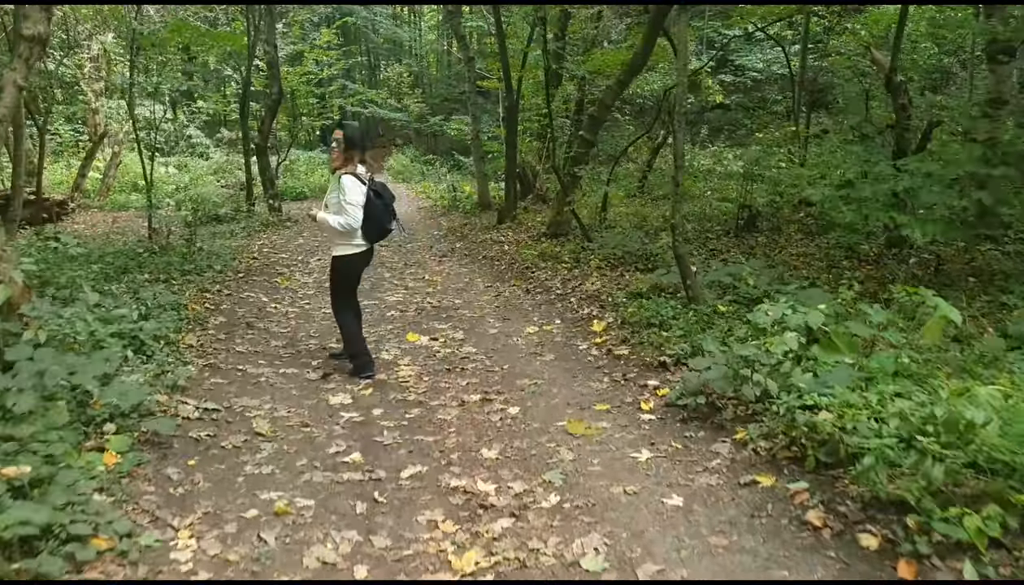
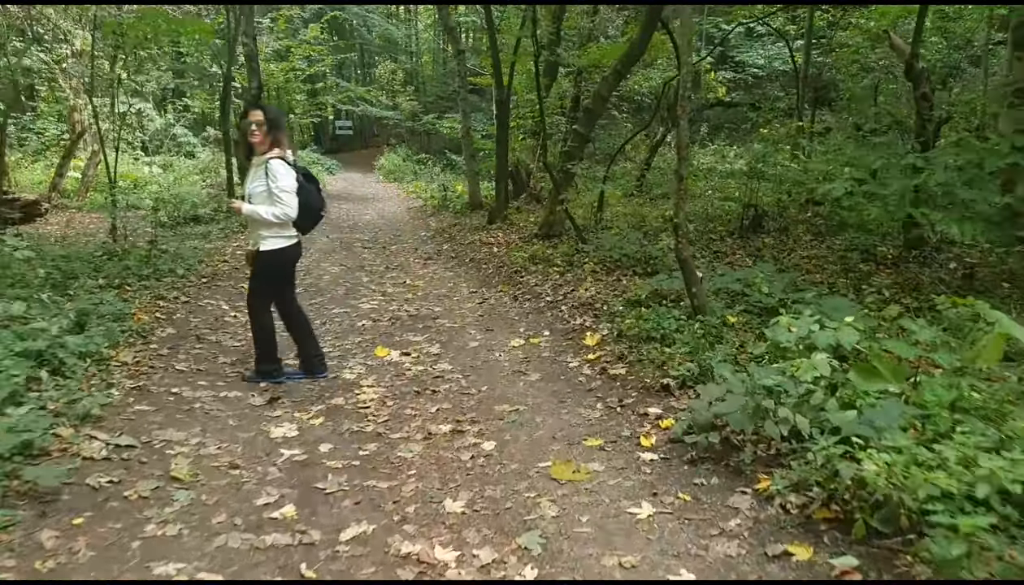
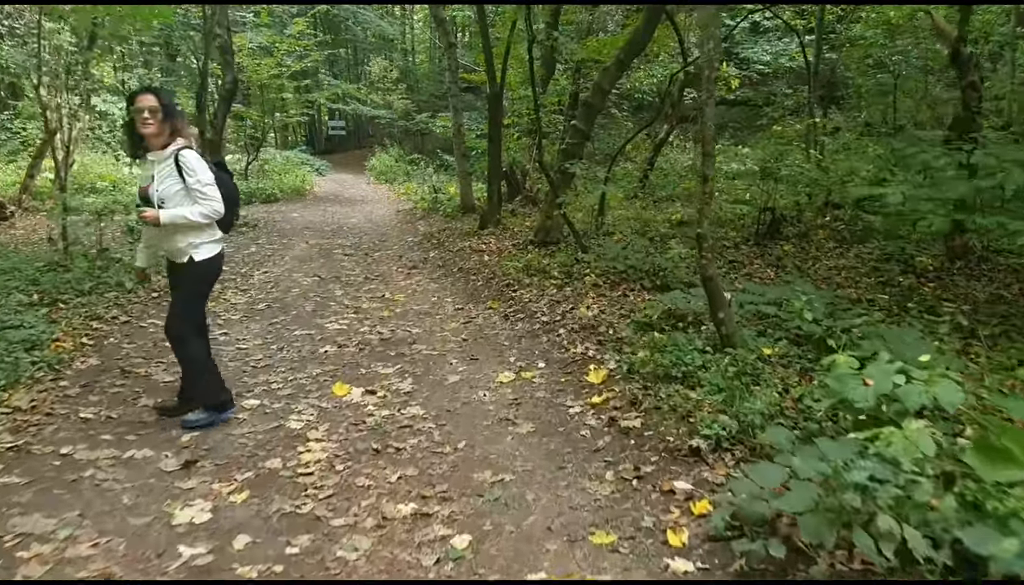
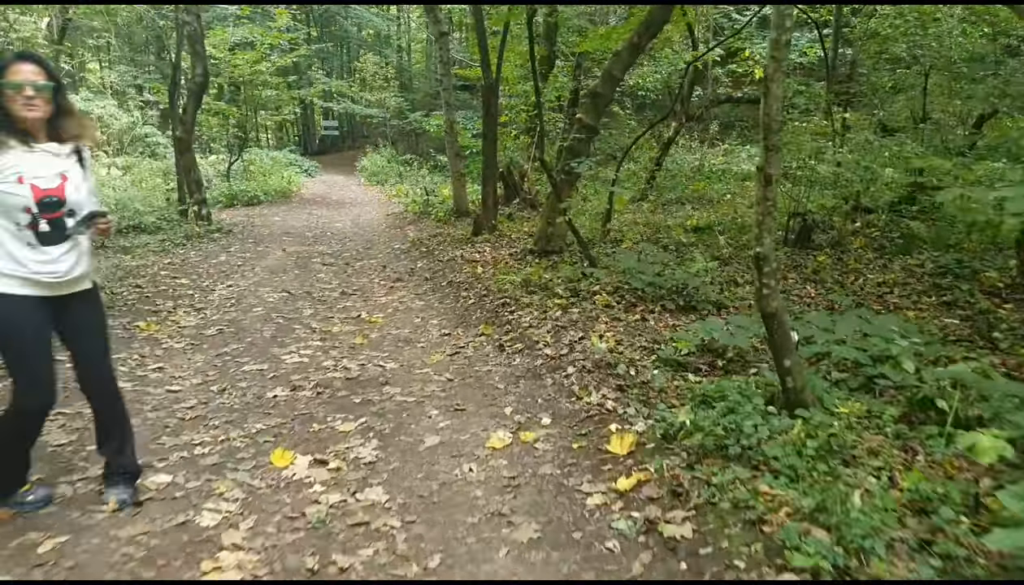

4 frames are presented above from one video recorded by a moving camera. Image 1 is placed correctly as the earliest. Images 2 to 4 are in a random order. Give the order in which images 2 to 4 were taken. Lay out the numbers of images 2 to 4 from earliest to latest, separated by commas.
2, 3, 4
